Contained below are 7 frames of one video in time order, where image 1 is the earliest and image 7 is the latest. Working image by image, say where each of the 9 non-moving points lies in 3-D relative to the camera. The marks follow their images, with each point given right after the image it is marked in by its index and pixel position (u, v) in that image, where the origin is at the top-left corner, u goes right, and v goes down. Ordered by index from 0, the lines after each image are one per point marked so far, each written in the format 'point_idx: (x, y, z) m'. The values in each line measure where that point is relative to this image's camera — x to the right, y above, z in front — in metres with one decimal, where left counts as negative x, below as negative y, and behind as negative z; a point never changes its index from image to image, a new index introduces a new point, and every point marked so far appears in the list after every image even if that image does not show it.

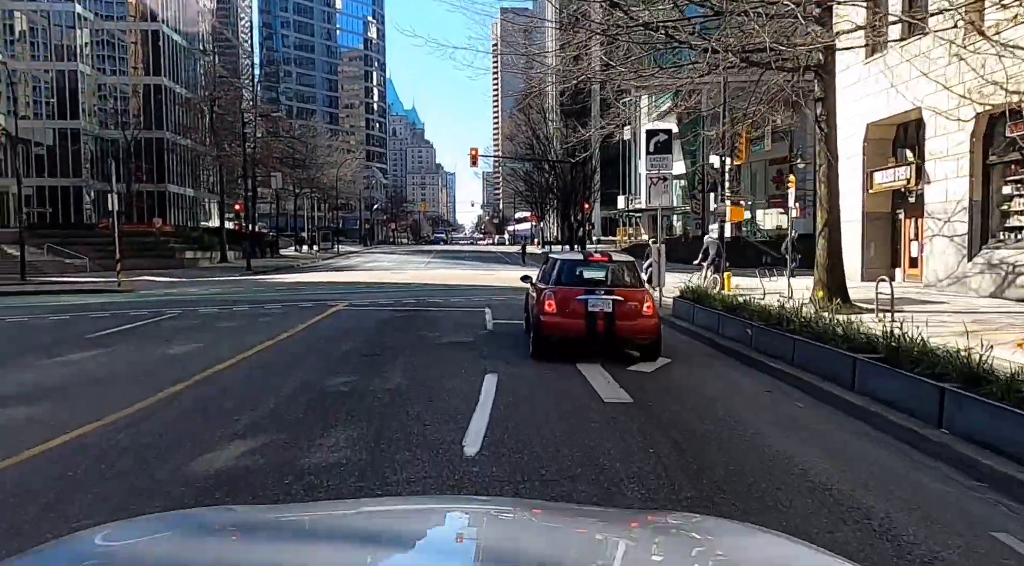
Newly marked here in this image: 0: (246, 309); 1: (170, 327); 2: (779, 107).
0: (-5.1, -0.5, +15.7) m
1: (-5.3, -0.7, +12.8) m
2: (+6.4, +4.2, +19.3) m
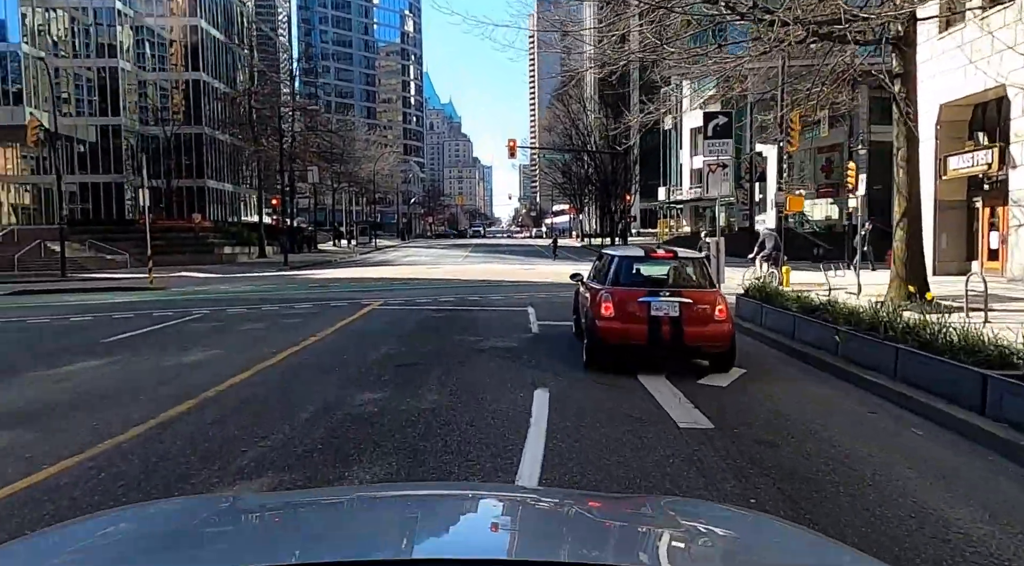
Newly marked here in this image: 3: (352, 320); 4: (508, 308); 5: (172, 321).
0: (-4.2, -0.5, +14.9) m
1: (-4.6, -0.7, +11.9) m
2: (+7.4, +4.3, +17.9) m
3: (-2.6, -0.6, +13.2) m
4: (0.0, -0.5, +15.4) m
5: (-5.5, -0.6, +13.5) m
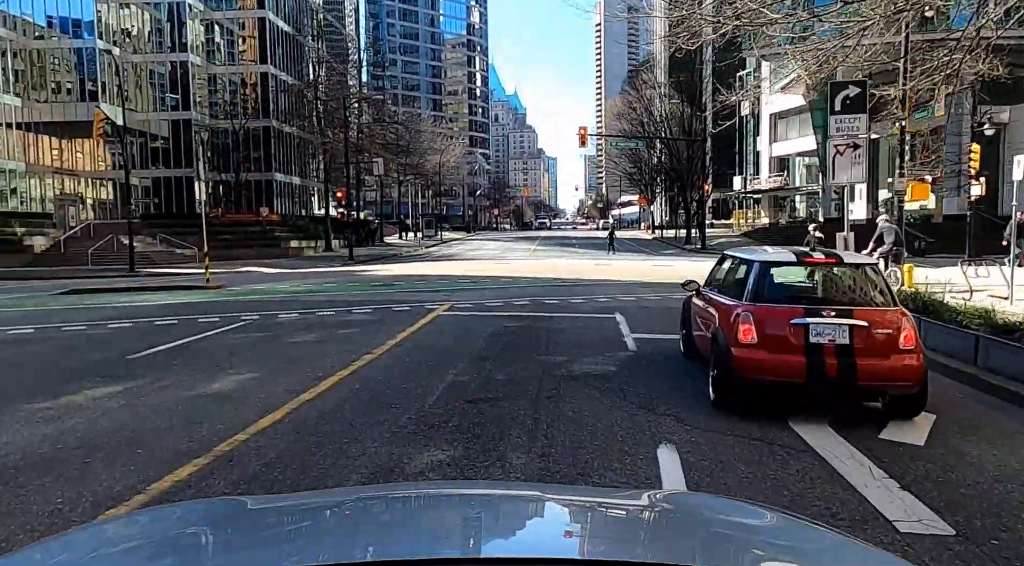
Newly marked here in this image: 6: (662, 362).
0: (-2.9, -0.5, +13.3) m
1: (-3.5, -0.7, +10.4) m
2: (+9.0, +4.3, +15.3) m
3: (-1.3, -0.7, +11.5) m
4: (+1.4, -0.5, +13.5) m
5: (-4.3, -0.7, +12.0) m
6: (+1.7, -0.9, +8.7) m
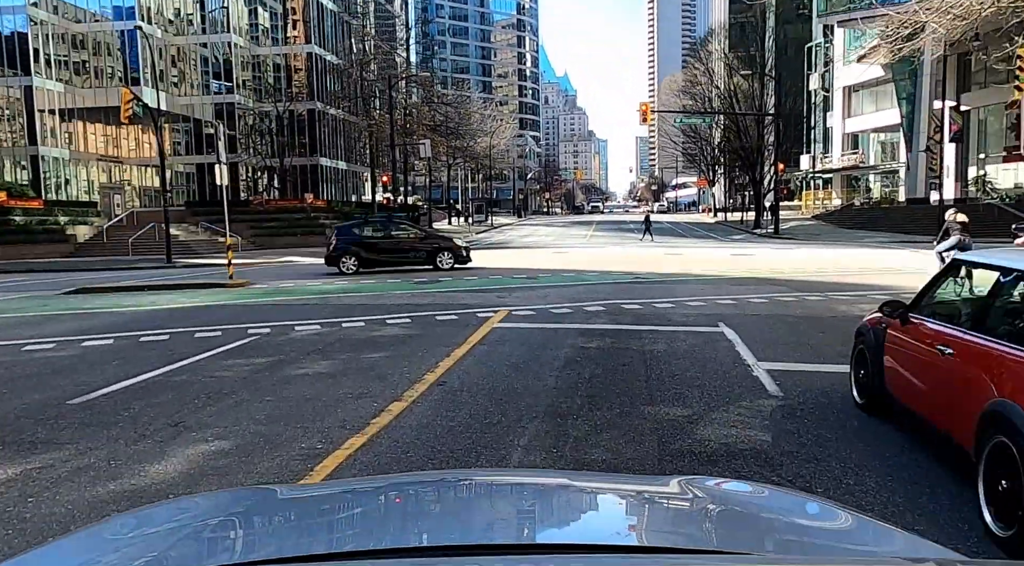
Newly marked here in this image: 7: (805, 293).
0: (-1.9, -0.6, +10.6) m
1: (-2.7, -0.9, +7.7) m
2: (+10.0, +4.3, +11.8) m
3: (-0.5, -0.7, +8.7) m
4: (+2.4, -0.6, +10.5) m
5: (-3.4, -0.7, +9.4) m
6: (+2.4, -1.0, +5.8) m
7: (+5.3, -0.2, +14.5) m
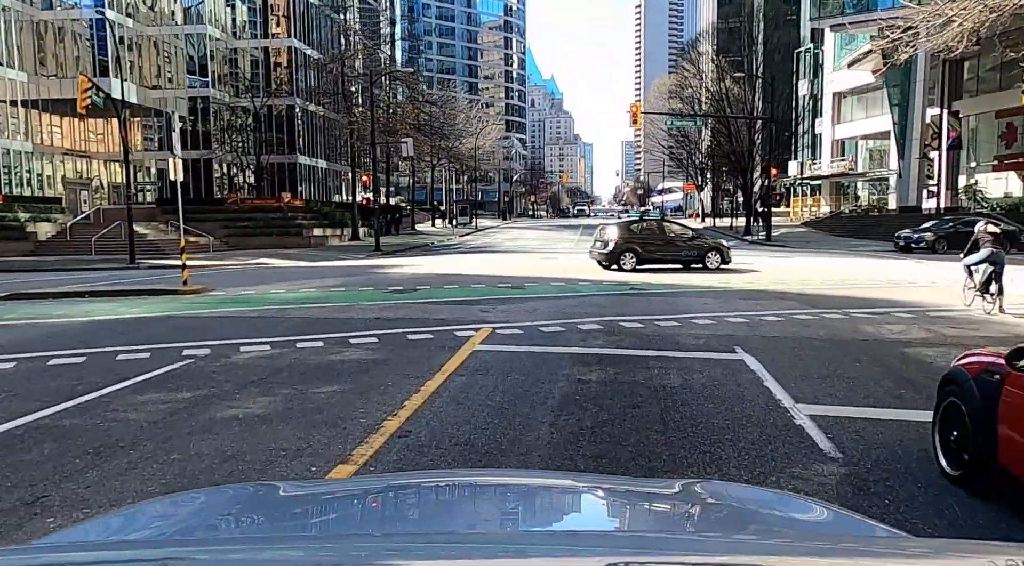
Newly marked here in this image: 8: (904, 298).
0: (-2.1, -0.7, +9.0) m
1: (-2.8, -1.0, +6.1) m
2: (+9.9, +4.0, +10.5) m
3: (-0.6, -0.9, +7.2) m
4: (+2.2, -0.8, +9.0) m
5: (-3.5, -0.9, +7.8) m
6: (+2.3, -1.2, +4.3) m
7: (+5.0, -0.4, +13.1) m
8: (+7.6, -0.3, +15.7) m
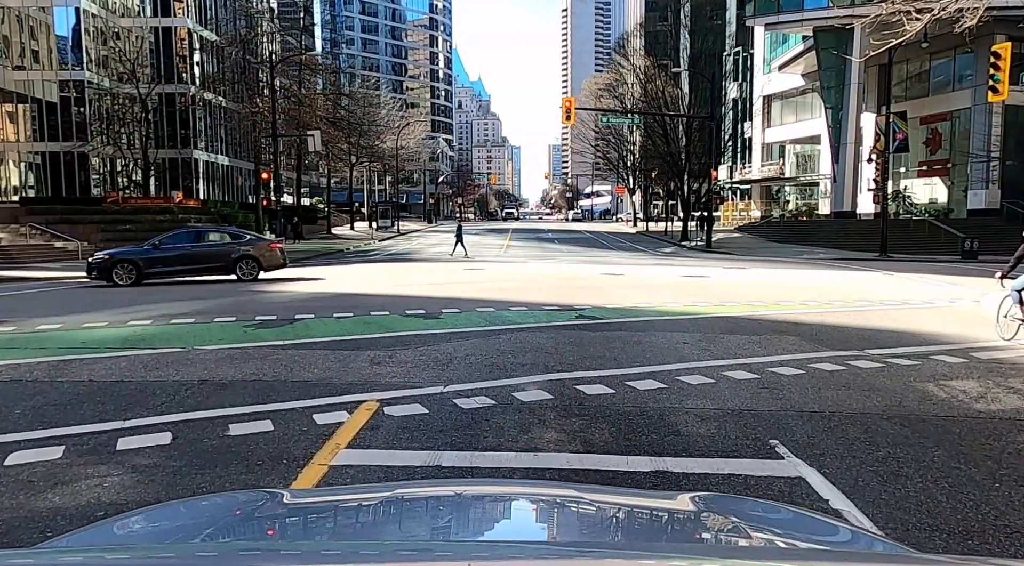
0: (-2.8, -1.1, +4.9) m
1: (-3.2, -1.4, +2.0) m
2: (+9.0, +3.6, +7.4) m
3: (-1.1, -1.3, +3.2) m
4: (+1.5, -1.2, +5.3) m
5: (-4.1, -1.3, +3.6) m
6: (+2.0, -1.6, +0.6) m
7: (+3.9, -0.8, +9.6) m
8: (+6.3, -0.7, +12.4) m
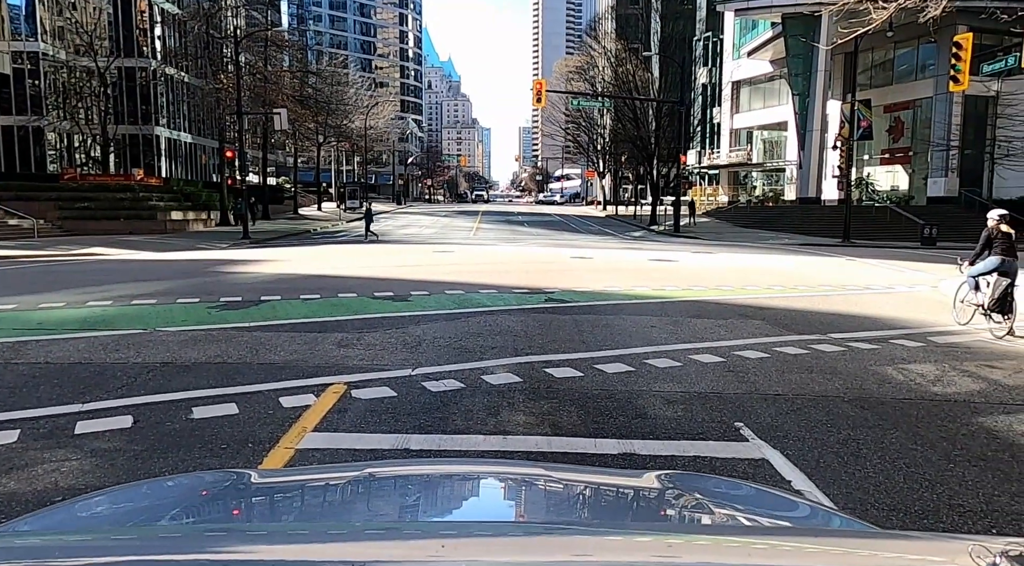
0: (-3.0, -1.0, +4.8) m
1: (-3.3, -1.3, +1.9) m
2: (+8.7, +3.7, +7.7) m
3: (-1.3, -1.2, +3.1) m
4: (+1.3, -1.1, +5.4) m
5: (-4.3, -1.2, +3.4) m
6: (+1.9, -1.6, +0.7) m
7: (+3.6, -0.7, +9.8) m
8: (+5.8, -0.5, +12.7) m
